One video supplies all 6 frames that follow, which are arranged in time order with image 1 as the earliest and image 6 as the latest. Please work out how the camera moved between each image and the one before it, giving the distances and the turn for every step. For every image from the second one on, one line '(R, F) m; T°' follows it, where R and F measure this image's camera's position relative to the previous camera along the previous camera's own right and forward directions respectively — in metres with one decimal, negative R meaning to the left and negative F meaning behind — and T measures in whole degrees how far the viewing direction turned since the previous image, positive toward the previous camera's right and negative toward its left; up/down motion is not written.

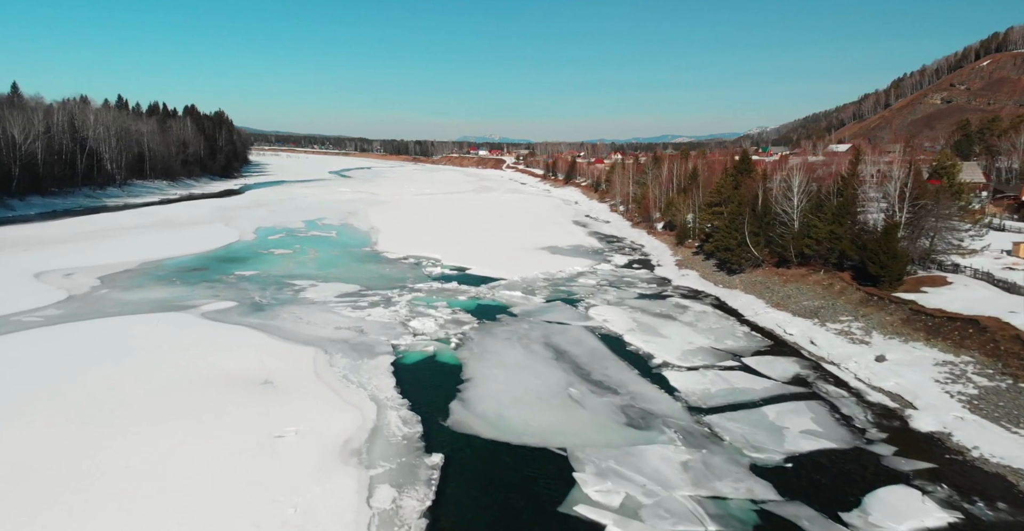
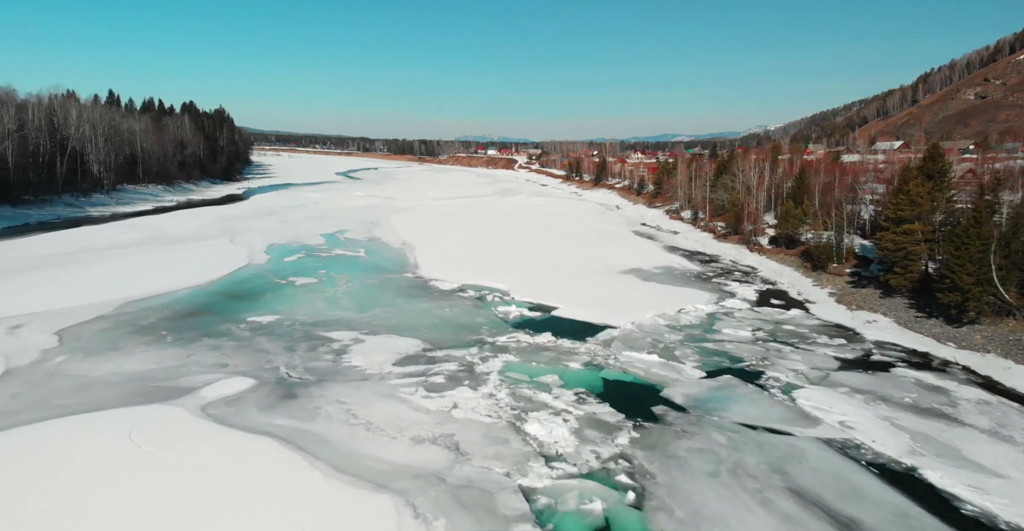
(-2.6, +5.3) m; -1°
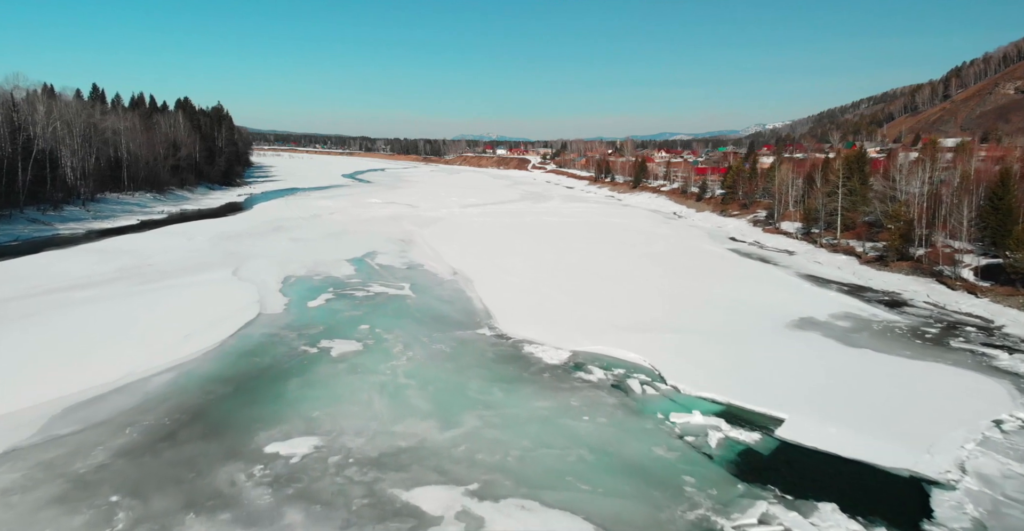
(-3.0, +6.5) m; -1°
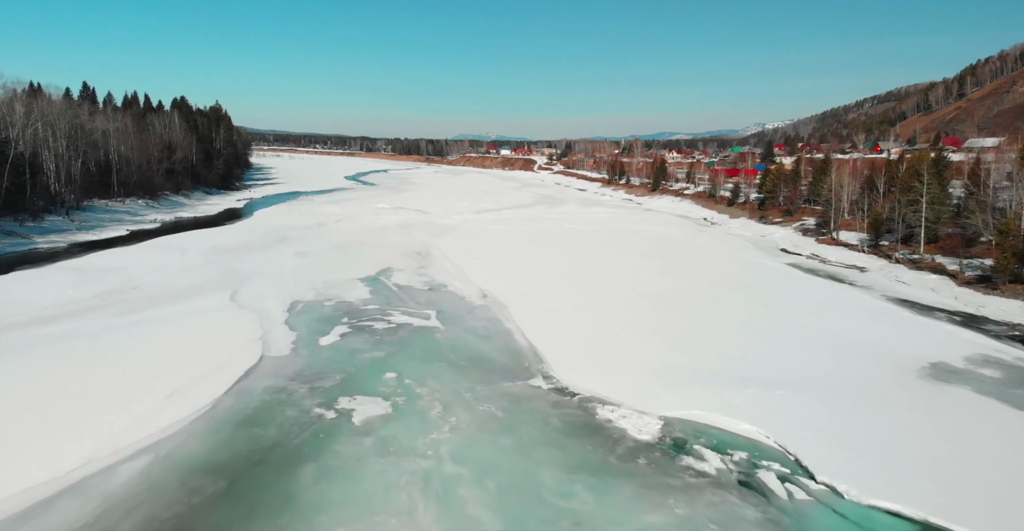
(-1.3, +3.1) m; 0°
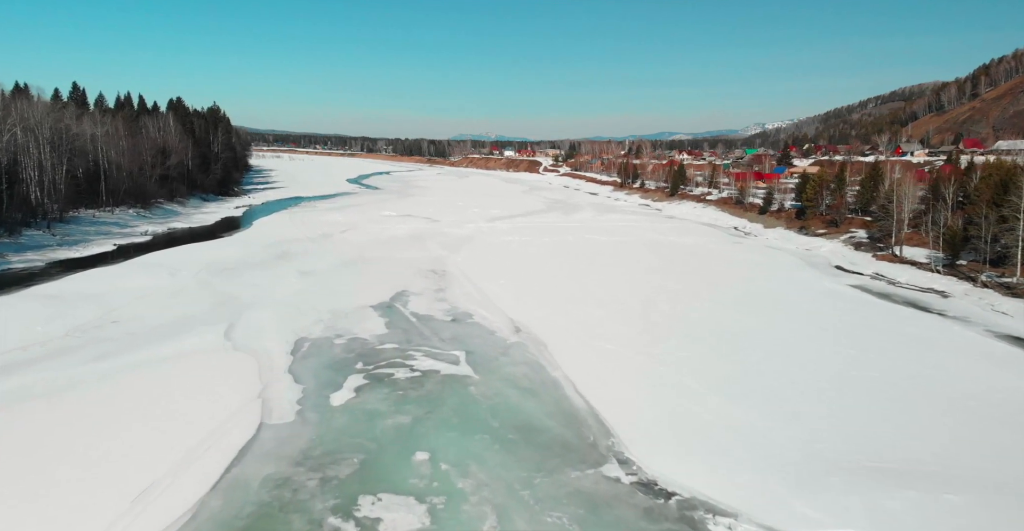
(-1.1, +2.8) m; 0°
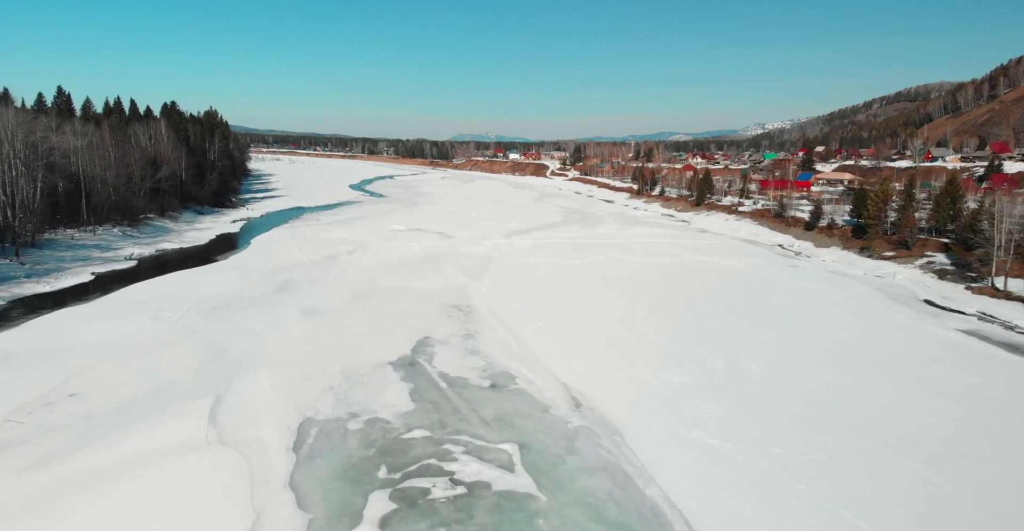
(-1.4, +3.7) m; 0°
